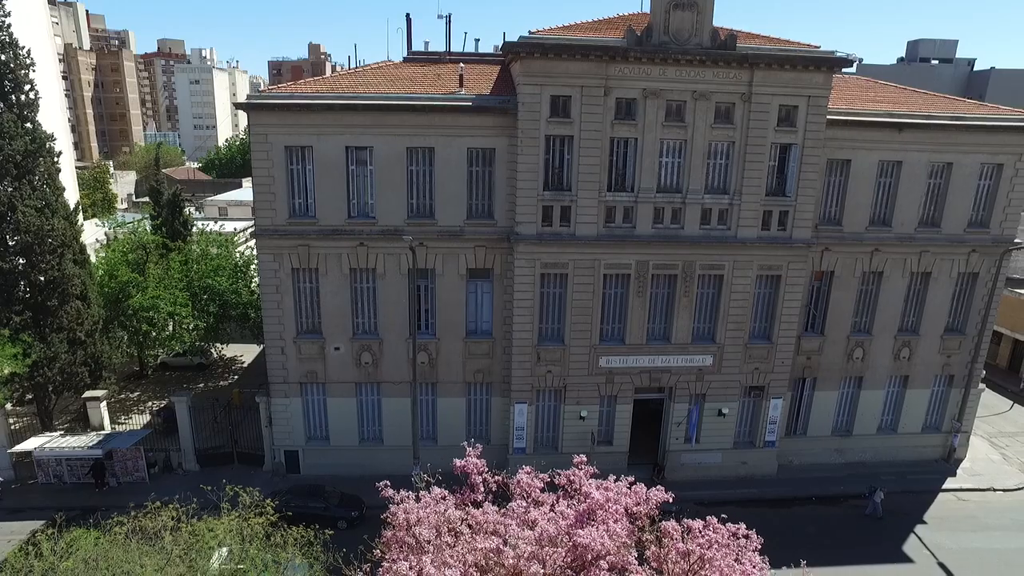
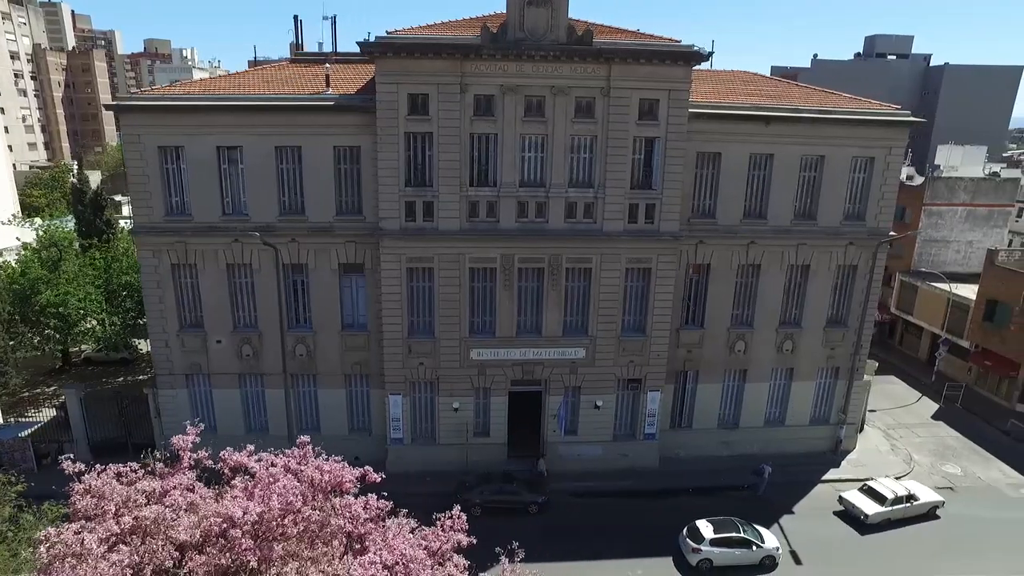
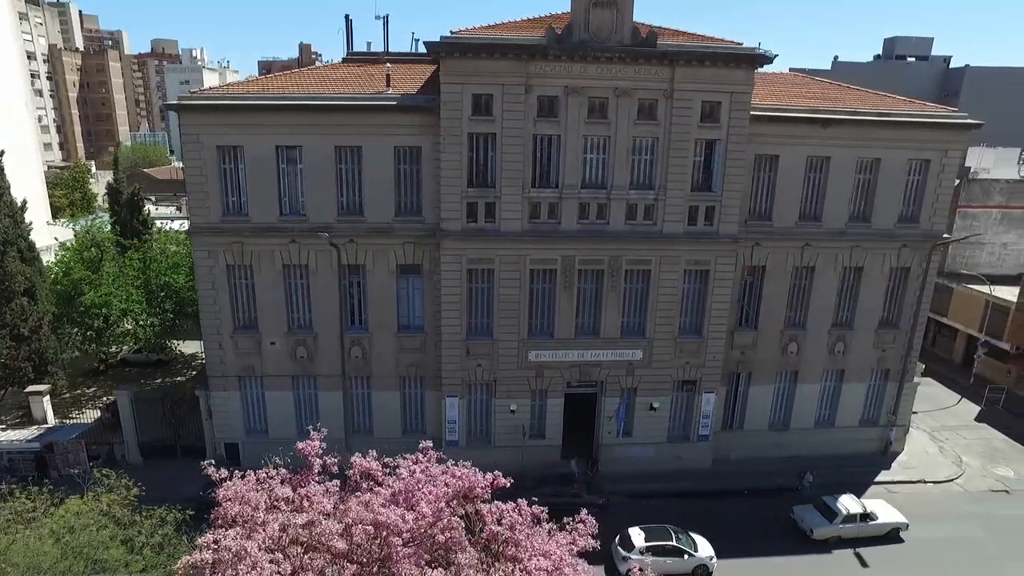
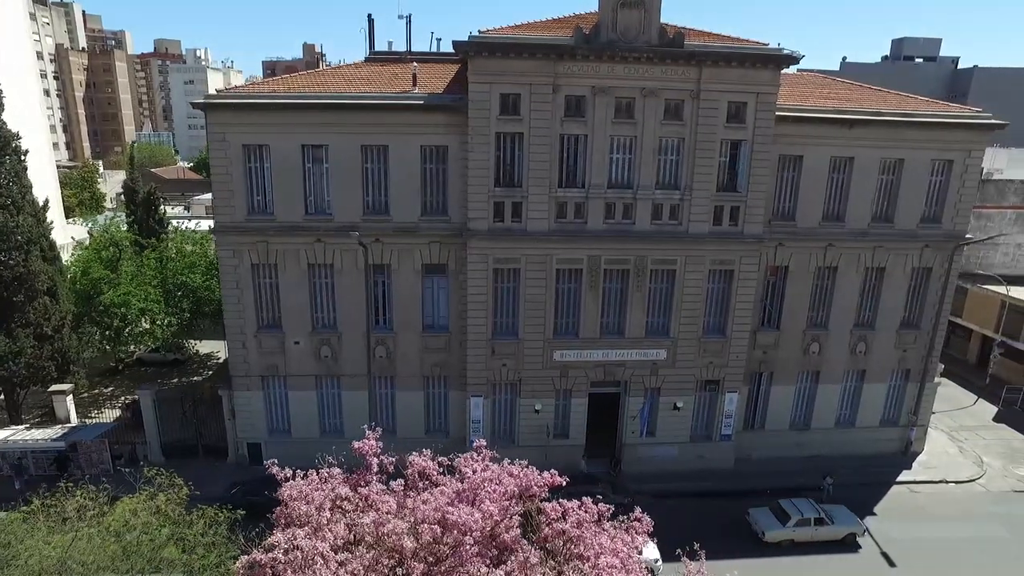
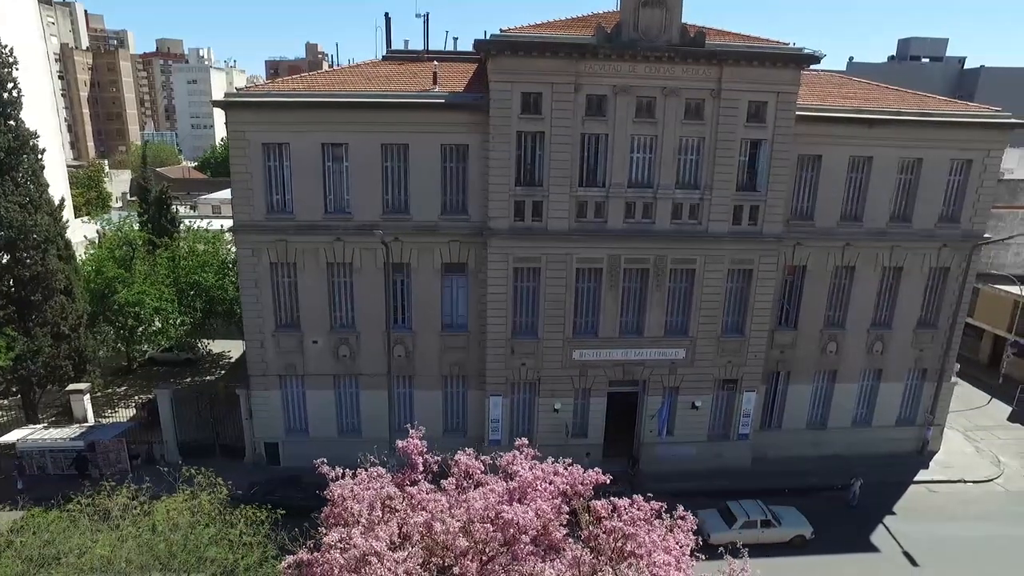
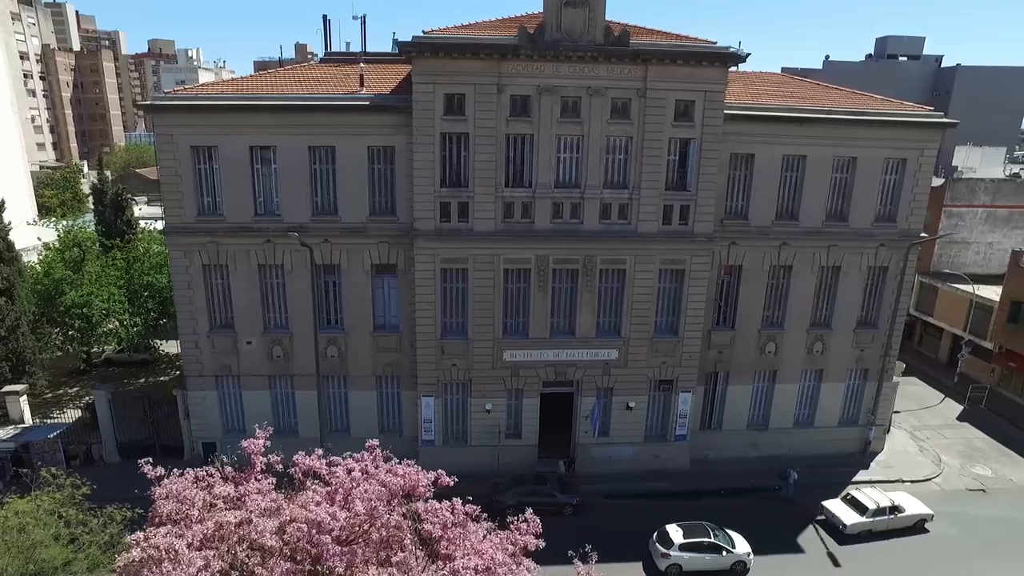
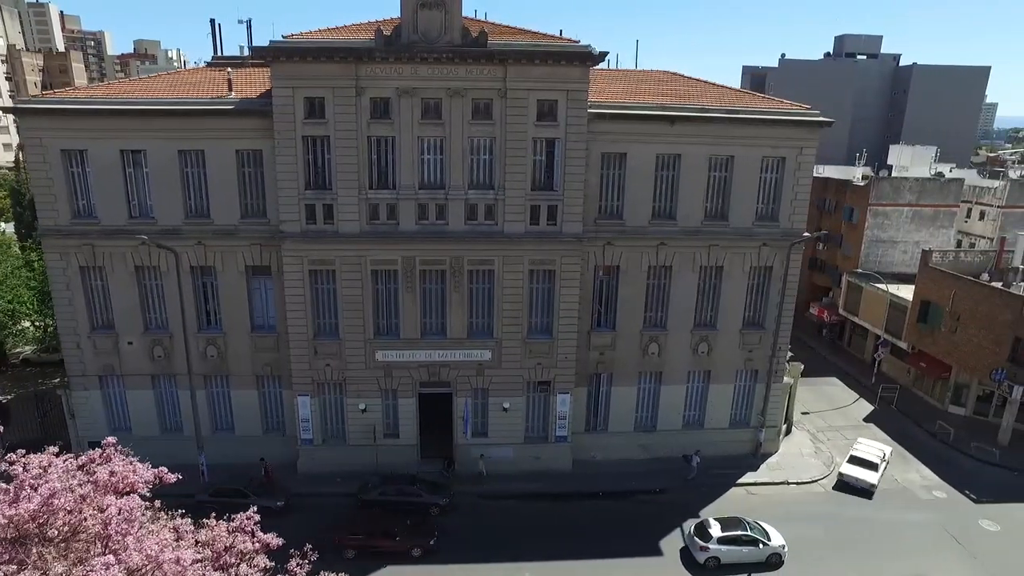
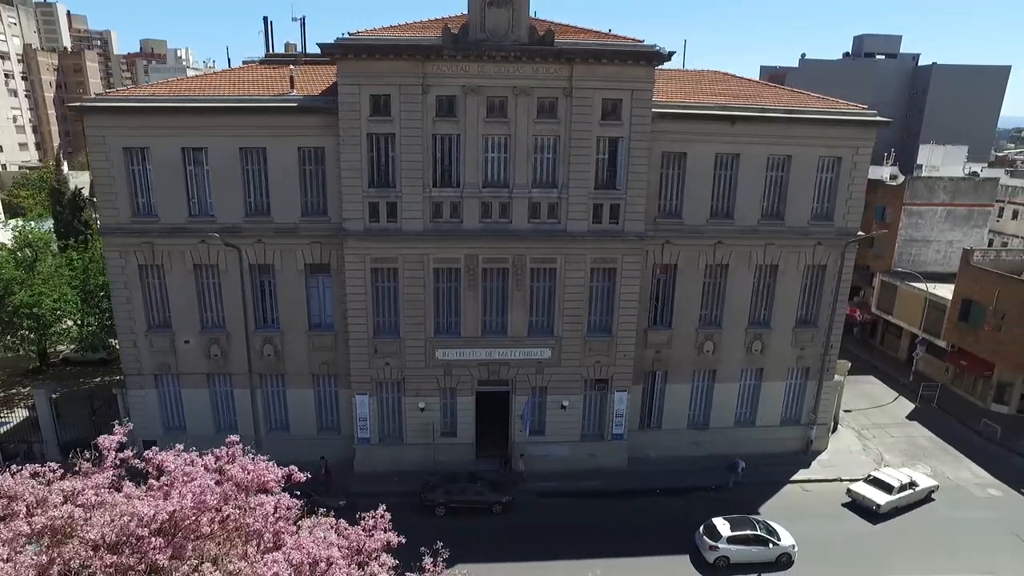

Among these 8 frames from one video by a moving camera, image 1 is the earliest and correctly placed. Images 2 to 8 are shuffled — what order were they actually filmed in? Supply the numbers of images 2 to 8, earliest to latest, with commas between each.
5, 4, 3, 6, 2, 8, 7
